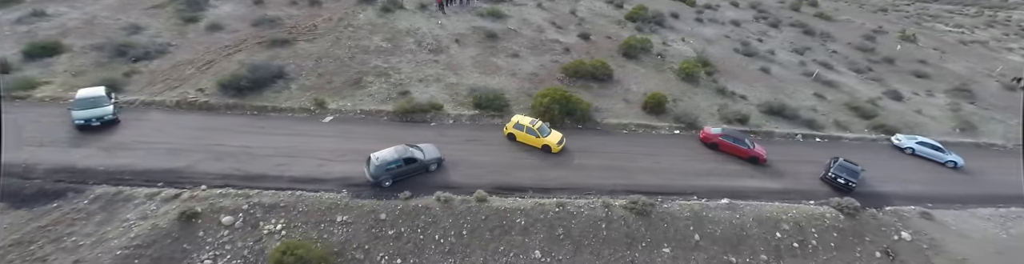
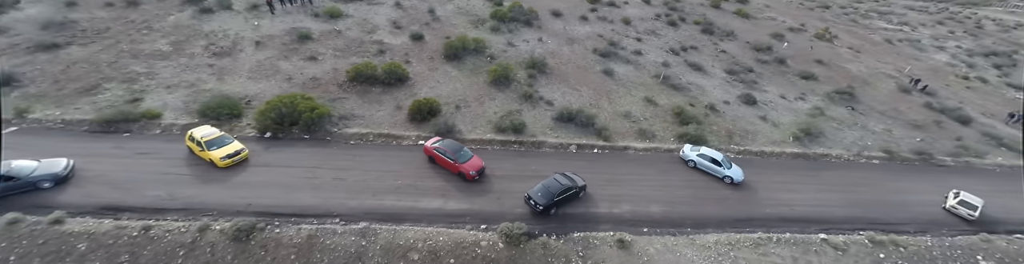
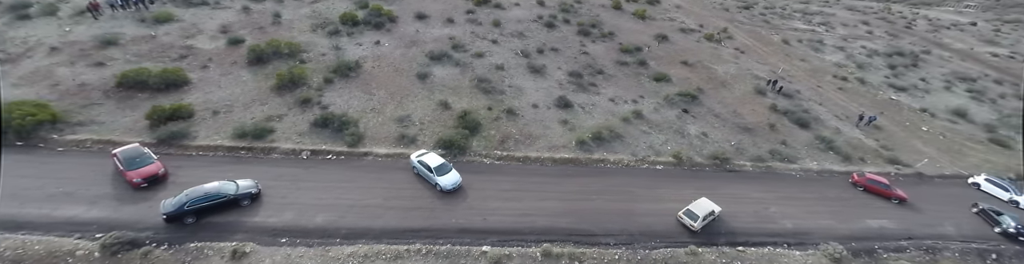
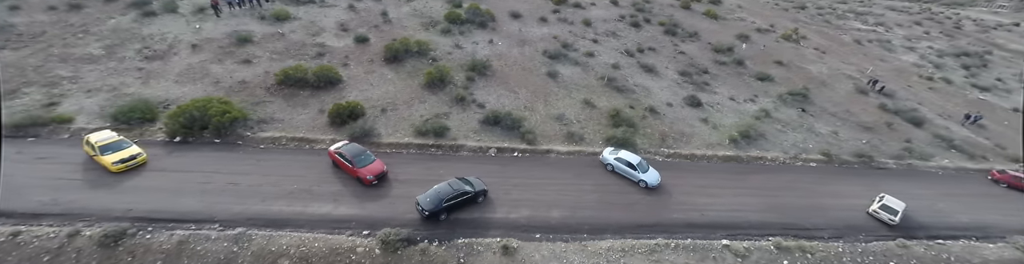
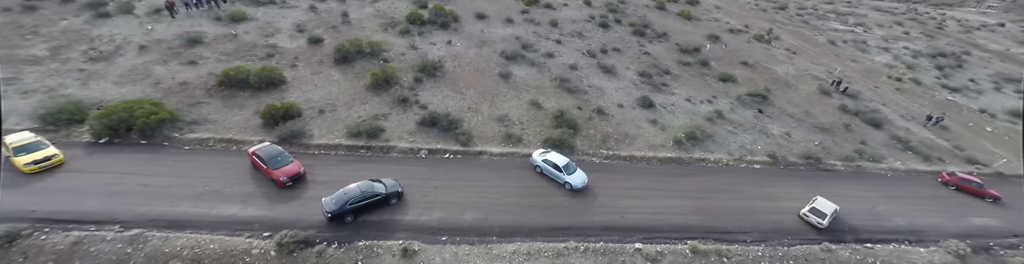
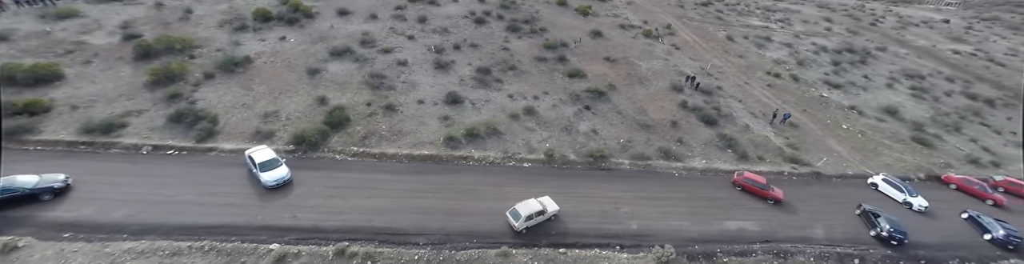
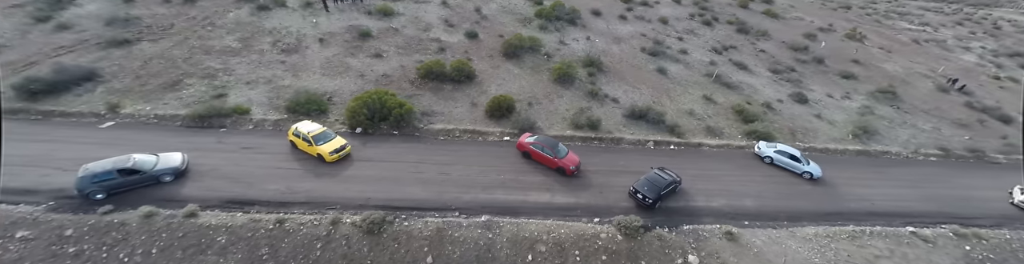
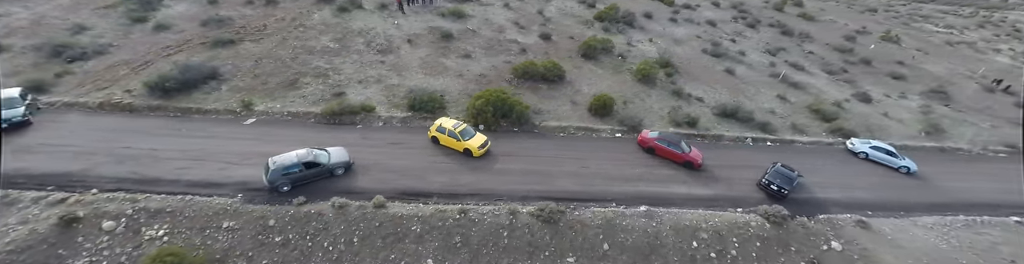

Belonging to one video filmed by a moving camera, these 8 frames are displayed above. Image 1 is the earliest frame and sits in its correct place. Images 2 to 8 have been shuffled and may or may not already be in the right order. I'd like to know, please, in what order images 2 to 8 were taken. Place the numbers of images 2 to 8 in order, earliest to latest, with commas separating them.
8, 7, 2, 4, 5, 3, 6
